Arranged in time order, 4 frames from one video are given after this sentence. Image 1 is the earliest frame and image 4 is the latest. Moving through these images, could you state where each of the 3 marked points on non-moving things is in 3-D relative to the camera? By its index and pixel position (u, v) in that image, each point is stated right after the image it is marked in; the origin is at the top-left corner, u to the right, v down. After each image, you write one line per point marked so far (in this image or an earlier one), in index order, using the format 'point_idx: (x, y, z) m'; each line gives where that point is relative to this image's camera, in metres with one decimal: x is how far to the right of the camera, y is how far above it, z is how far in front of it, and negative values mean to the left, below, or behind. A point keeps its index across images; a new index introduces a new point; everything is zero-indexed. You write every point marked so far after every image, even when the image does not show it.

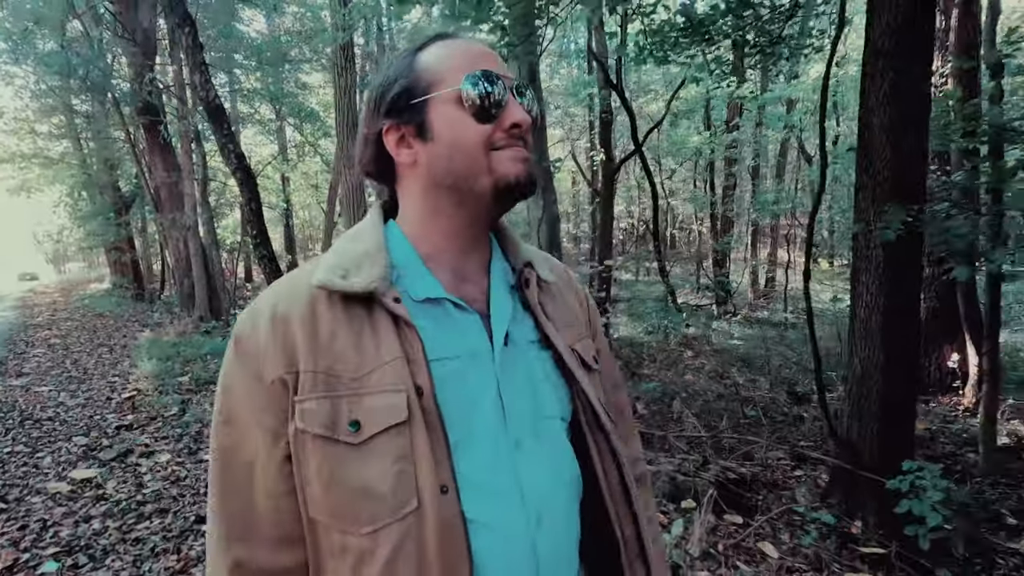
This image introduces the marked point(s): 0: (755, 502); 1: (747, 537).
0: (+1.9, -1.7, +4.2) m
1: (+1.6, -1.7, +3.7) m
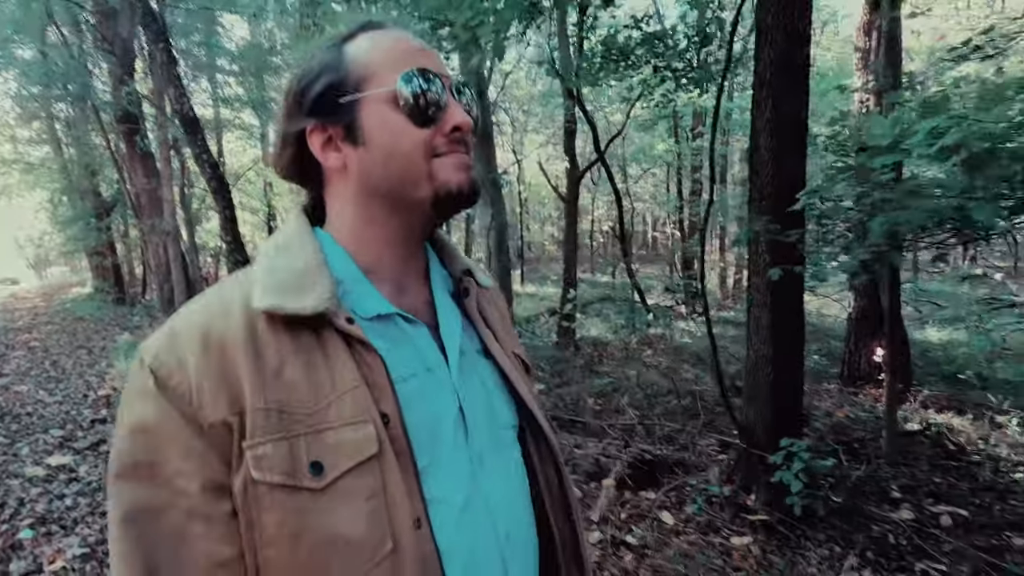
0: (+1.3, -1.7, +4.7) m
1: (+1.1, -1.7, +4.2) m
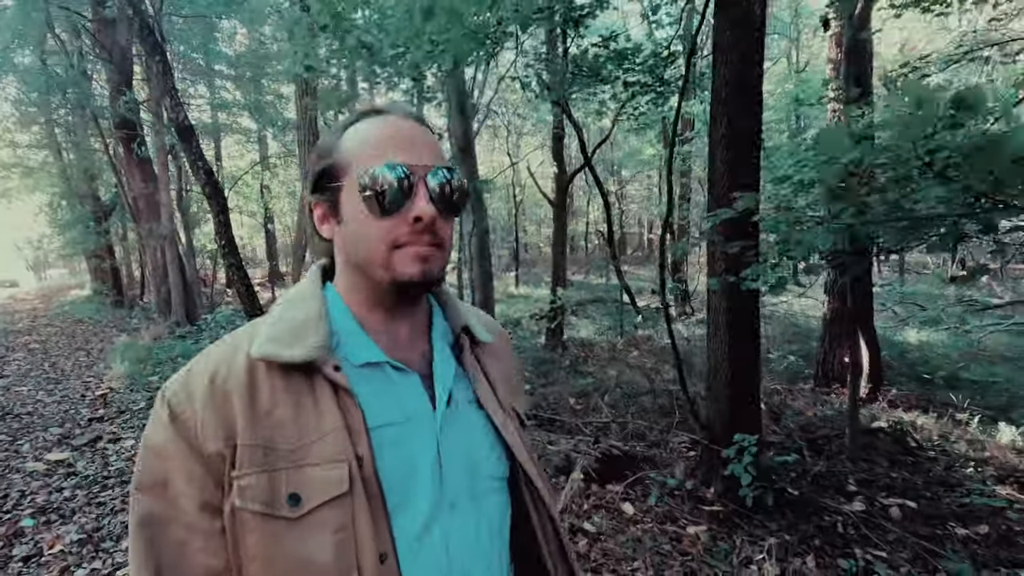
0: (+1.1, -1.7, +4.9) m
1: (+0.8, -1.8, +4.4) m
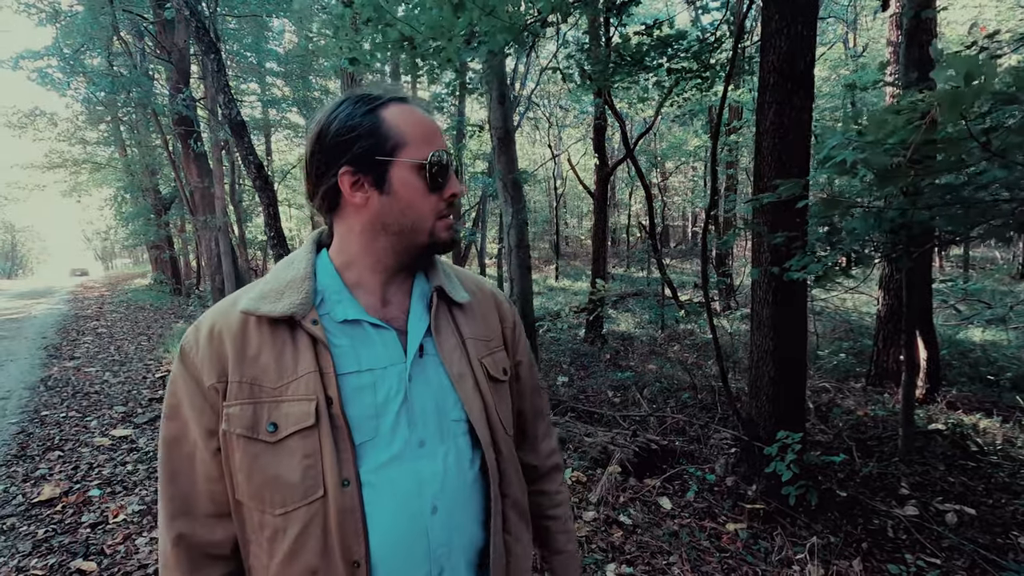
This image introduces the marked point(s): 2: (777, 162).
0: (+1.4, -1.7, +4.9) m
1: (+1.1, -1.7, +4.4) m
2: (+2.2, +1.0, +4.3) m
